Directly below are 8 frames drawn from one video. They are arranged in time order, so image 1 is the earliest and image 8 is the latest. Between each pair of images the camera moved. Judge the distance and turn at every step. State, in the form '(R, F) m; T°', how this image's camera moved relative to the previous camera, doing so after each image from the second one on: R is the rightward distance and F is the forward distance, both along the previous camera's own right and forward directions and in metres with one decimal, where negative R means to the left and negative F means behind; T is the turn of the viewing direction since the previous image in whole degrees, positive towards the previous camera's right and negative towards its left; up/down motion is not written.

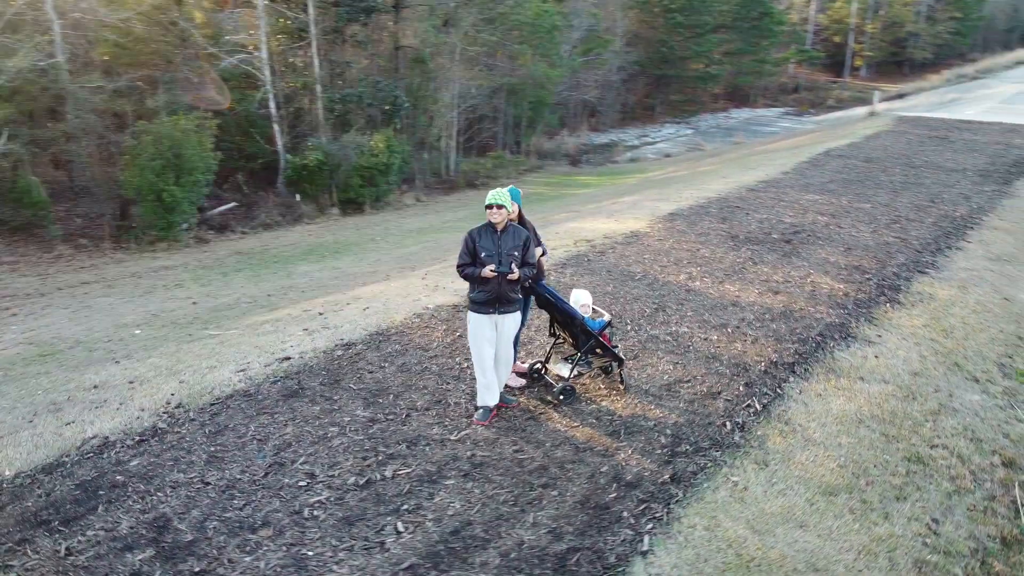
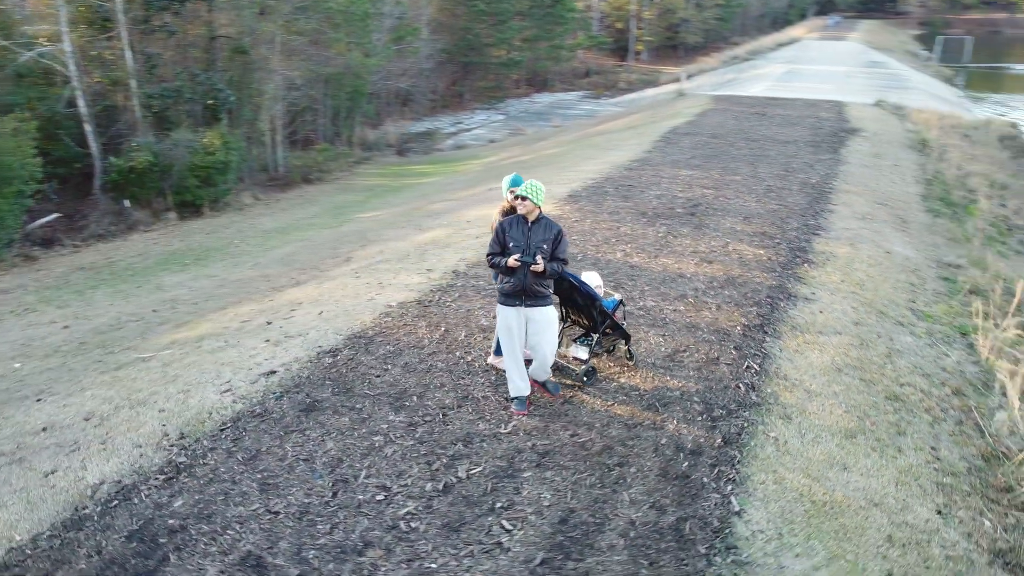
(-1.5, +0.2) m; +14°
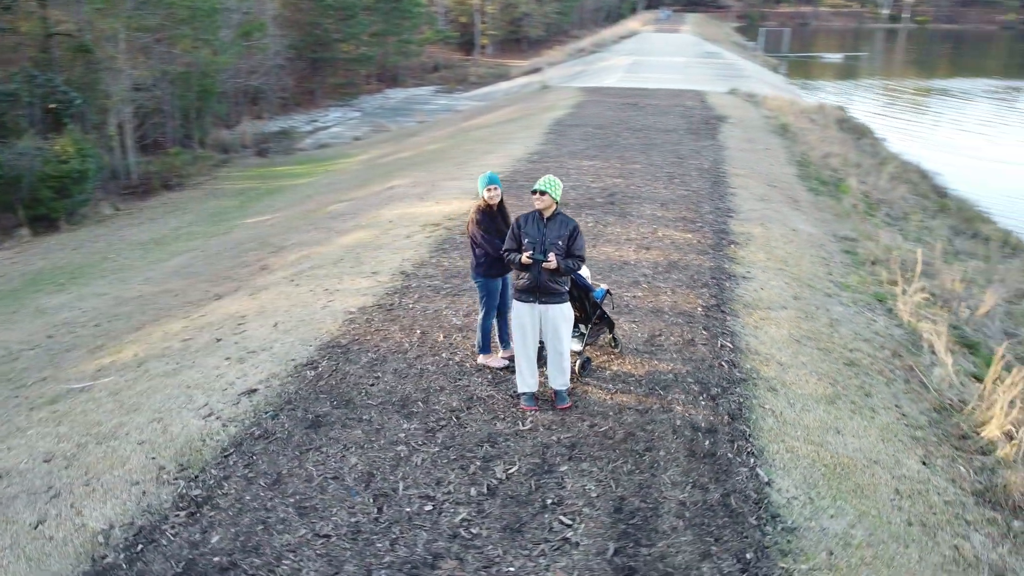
(-1.0, +0.1) m; +10°
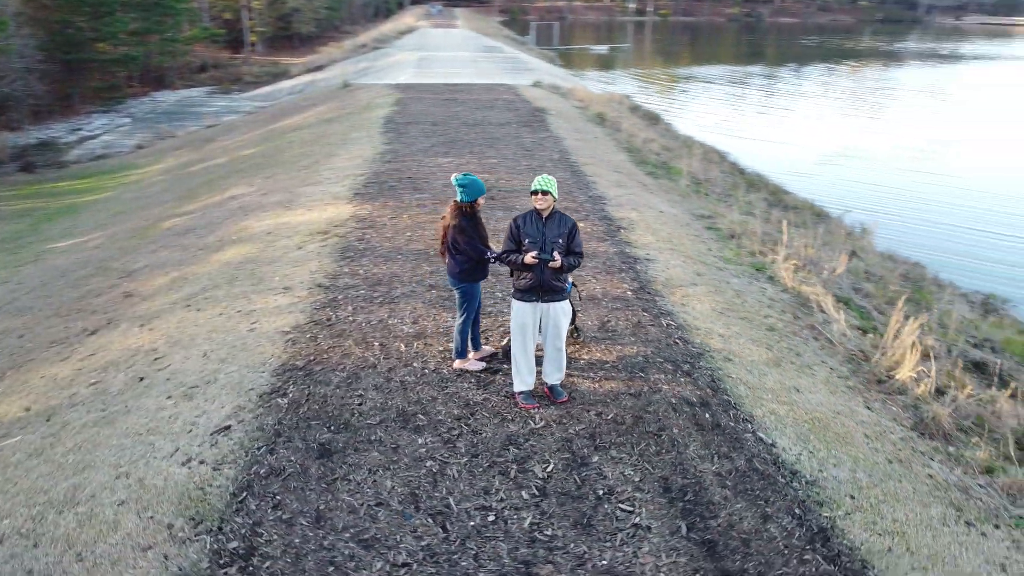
(-1.4, +0.2) m; +15°
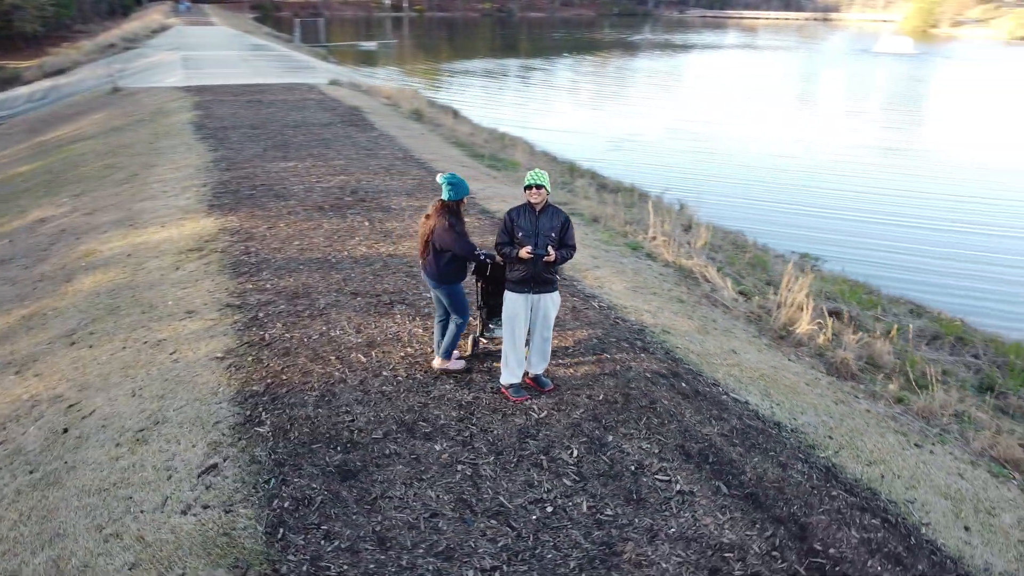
(-1.4, +0.1) m; +16°
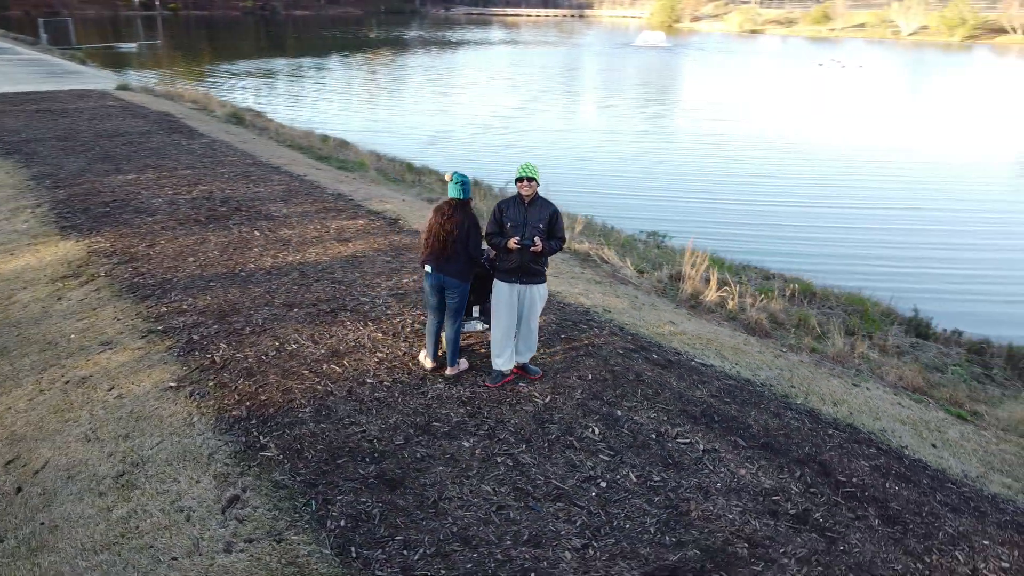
(-1.4, +0.1) m; +15°
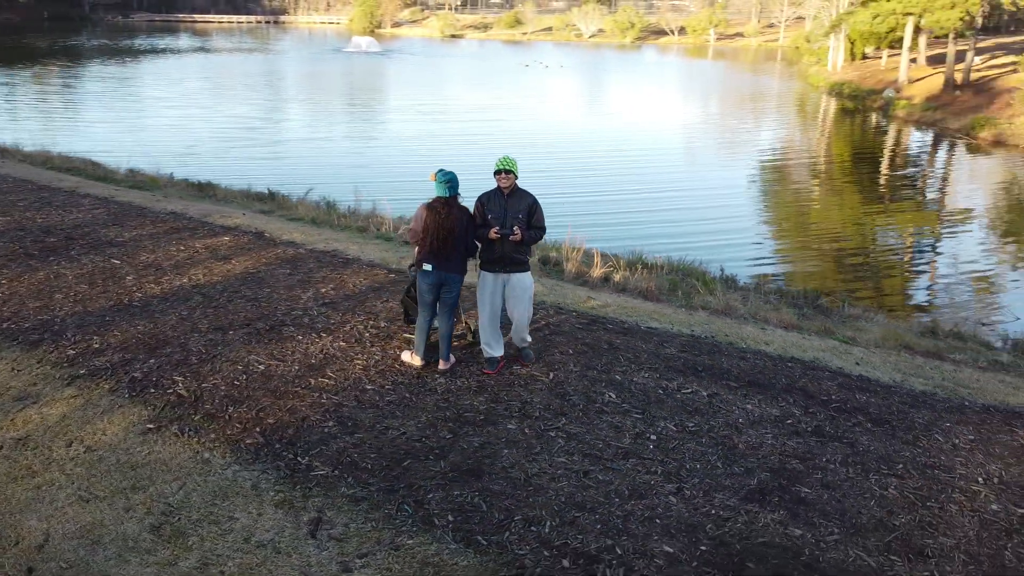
(-1.9, +0.1) m; +19°
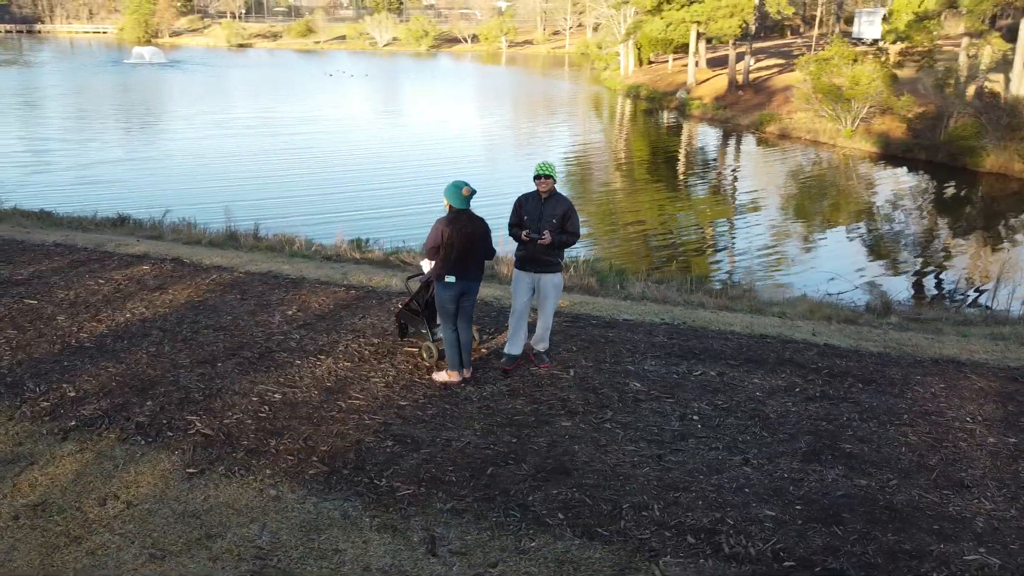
(-1.6, +0.1) m; +14°
